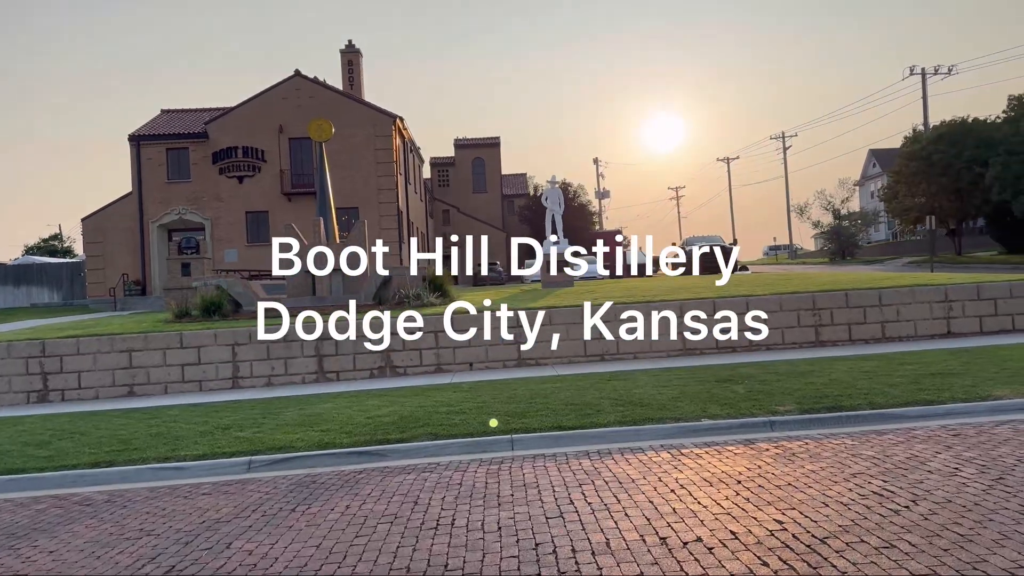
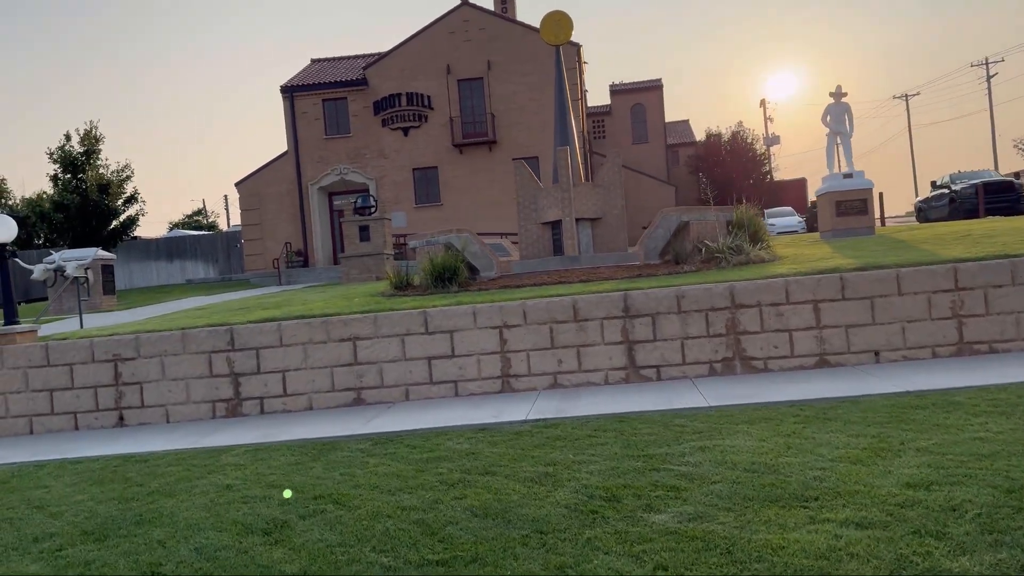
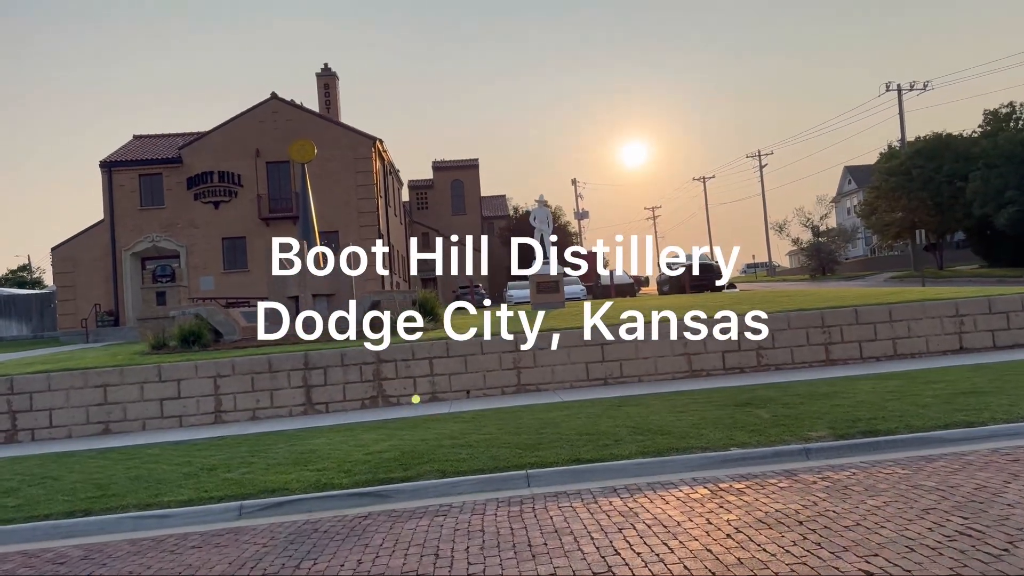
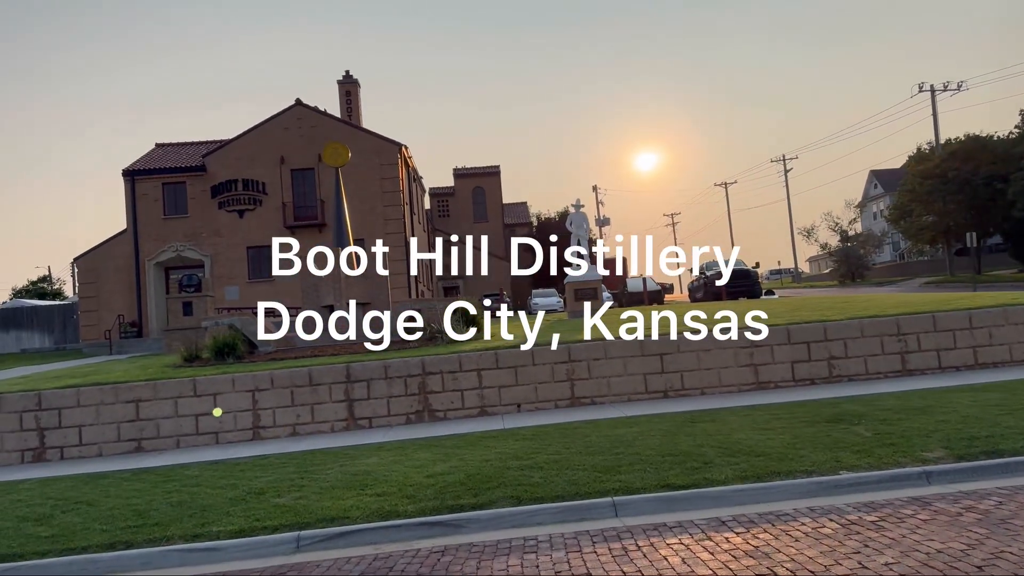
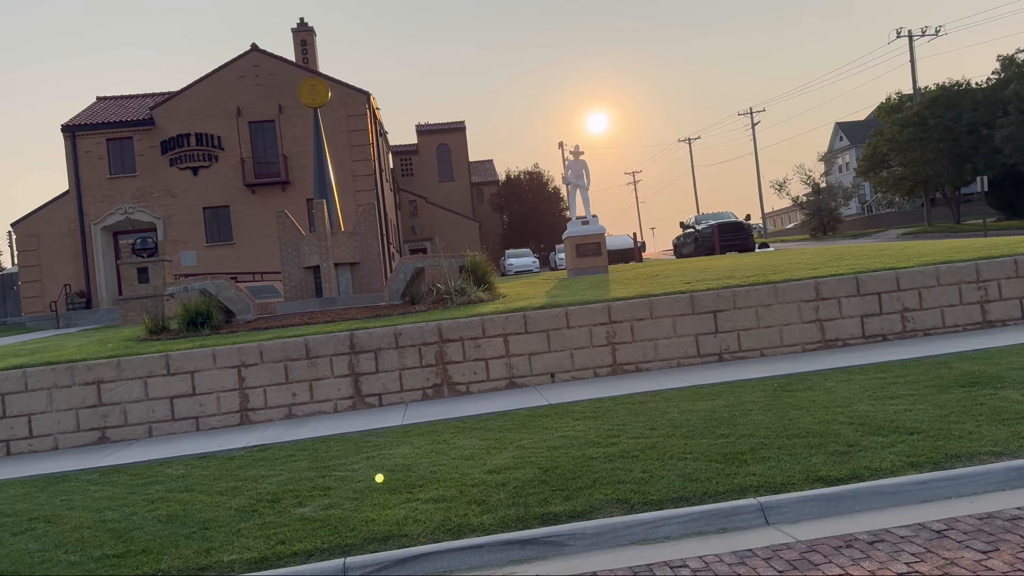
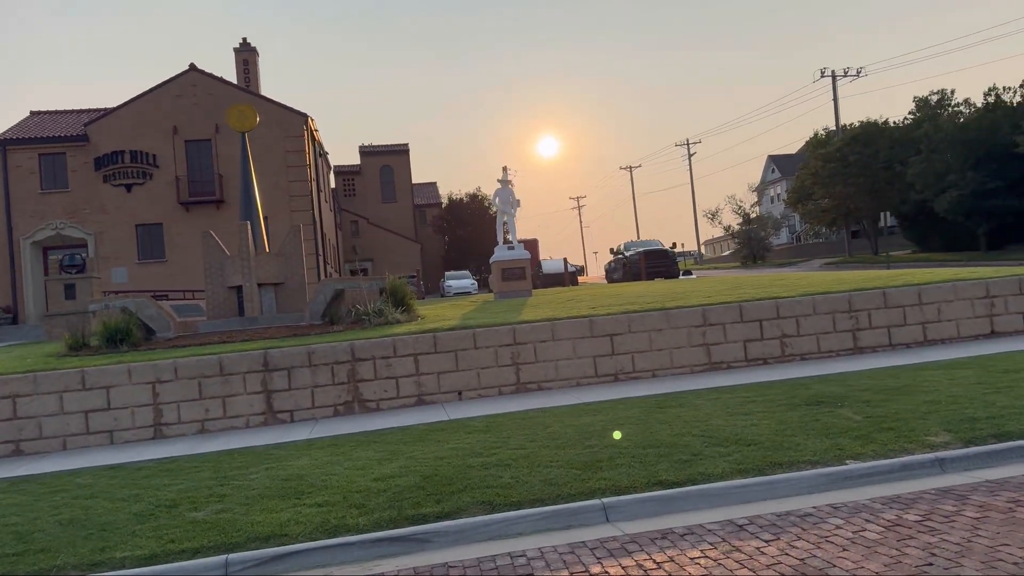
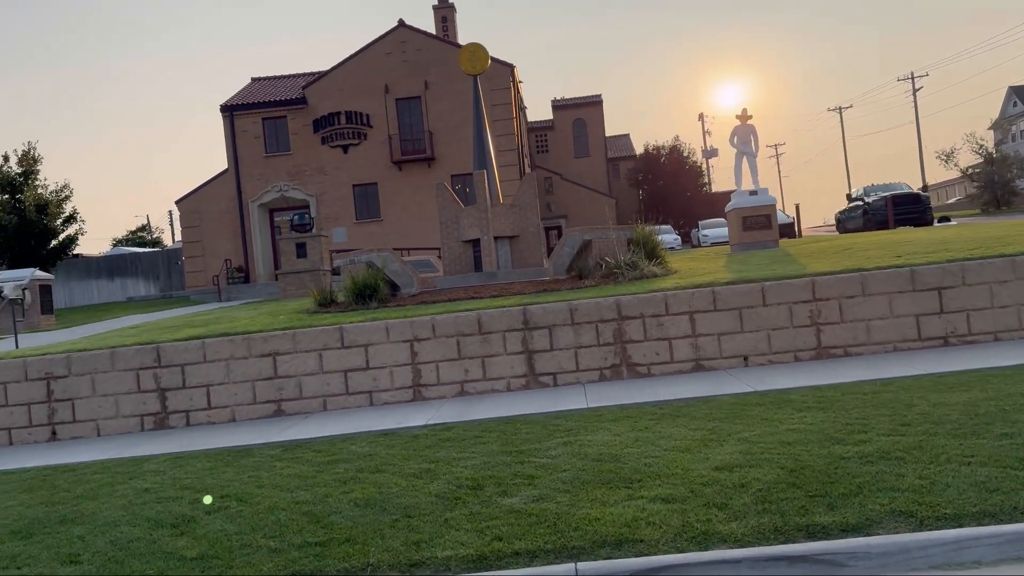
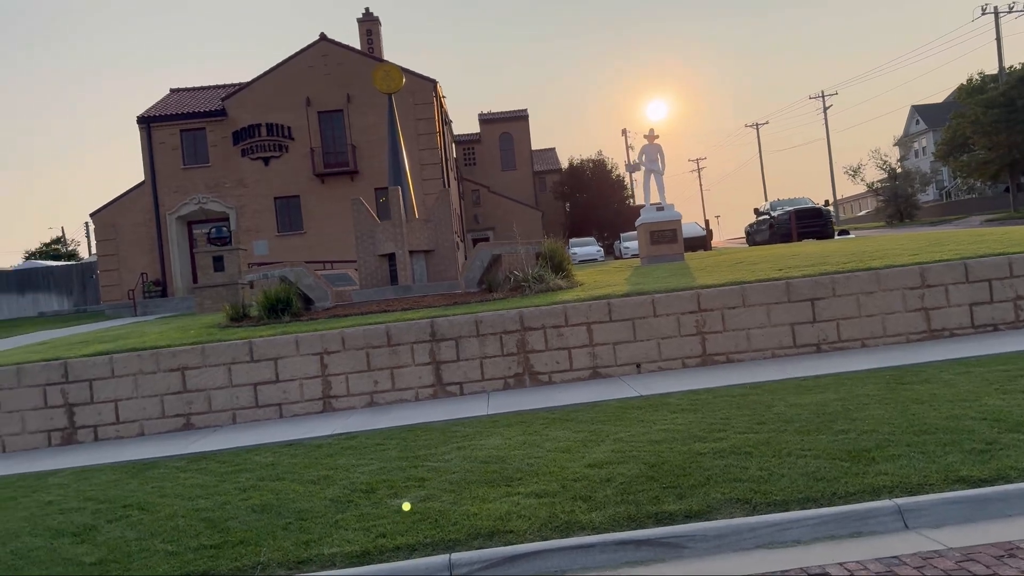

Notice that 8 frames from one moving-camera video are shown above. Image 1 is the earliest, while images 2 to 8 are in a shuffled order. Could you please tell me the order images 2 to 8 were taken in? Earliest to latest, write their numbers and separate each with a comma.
3, 4, 6, 5, 8, 7, 2
